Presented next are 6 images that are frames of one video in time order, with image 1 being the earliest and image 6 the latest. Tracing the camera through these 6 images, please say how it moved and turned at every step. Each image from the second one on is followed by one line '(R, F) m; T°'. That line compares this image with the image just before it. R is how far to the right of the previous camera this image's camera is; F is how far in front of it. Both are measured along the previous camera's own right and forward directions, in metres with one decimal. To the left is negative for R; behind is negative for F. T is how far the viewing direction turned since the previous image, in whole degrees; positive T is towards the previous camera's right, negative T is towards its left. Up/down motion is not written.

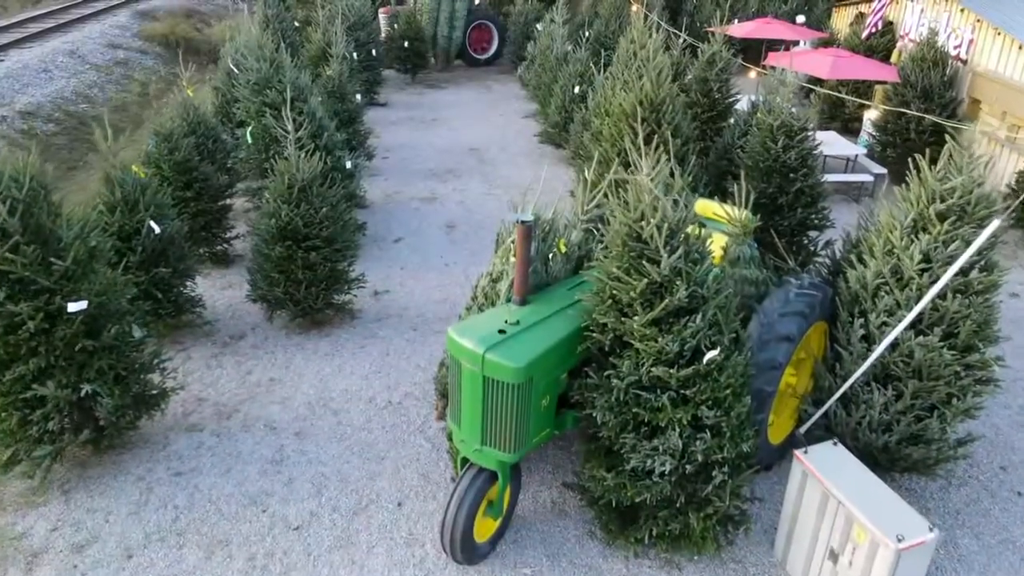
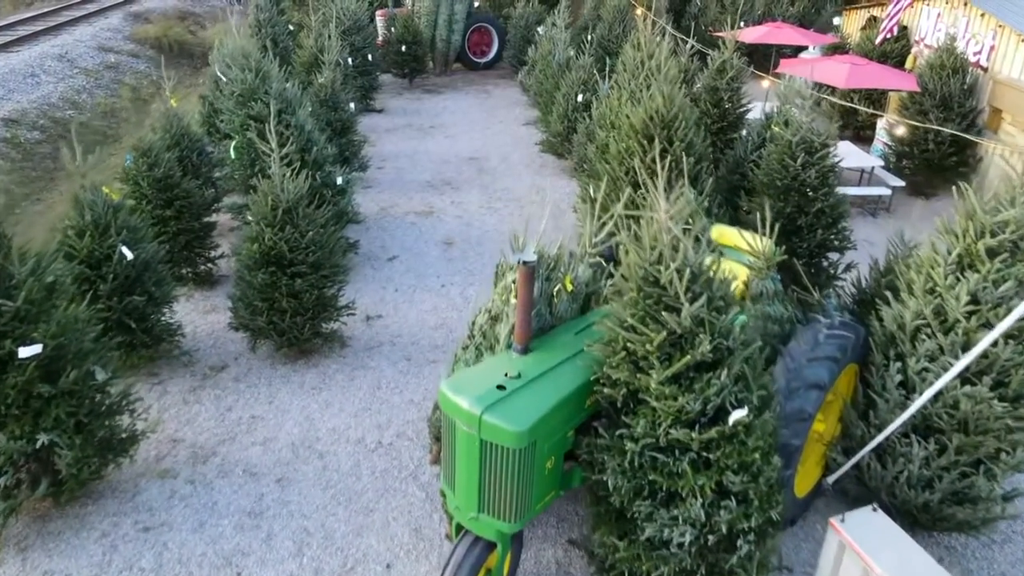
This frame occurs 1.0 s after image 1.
(0.0, +0.4) m; 0°
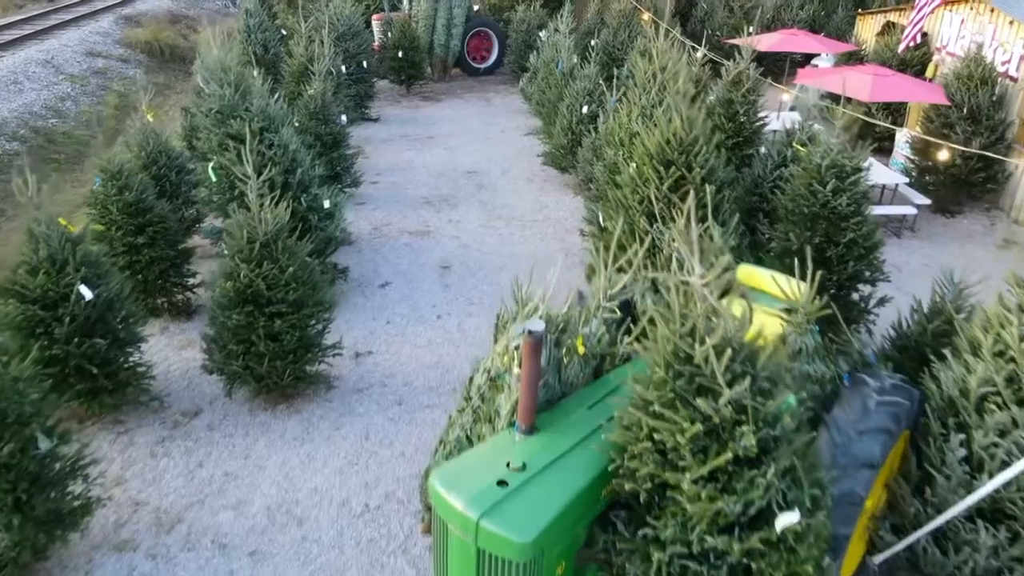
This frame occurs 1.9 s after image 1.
(0.0, +0.6) m; 0°
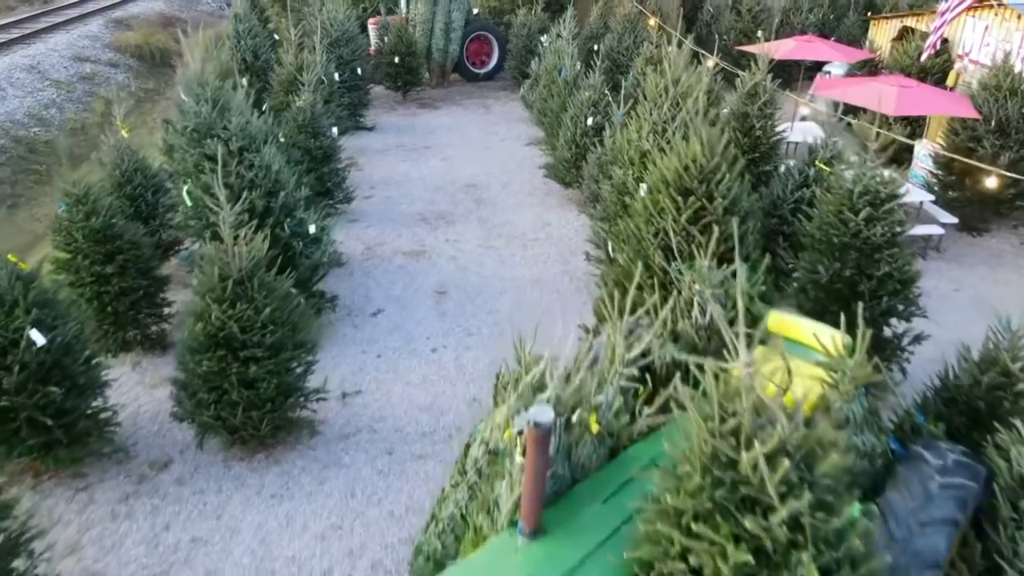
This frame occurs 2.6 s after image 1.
(0.0, +0.5) m; 0°
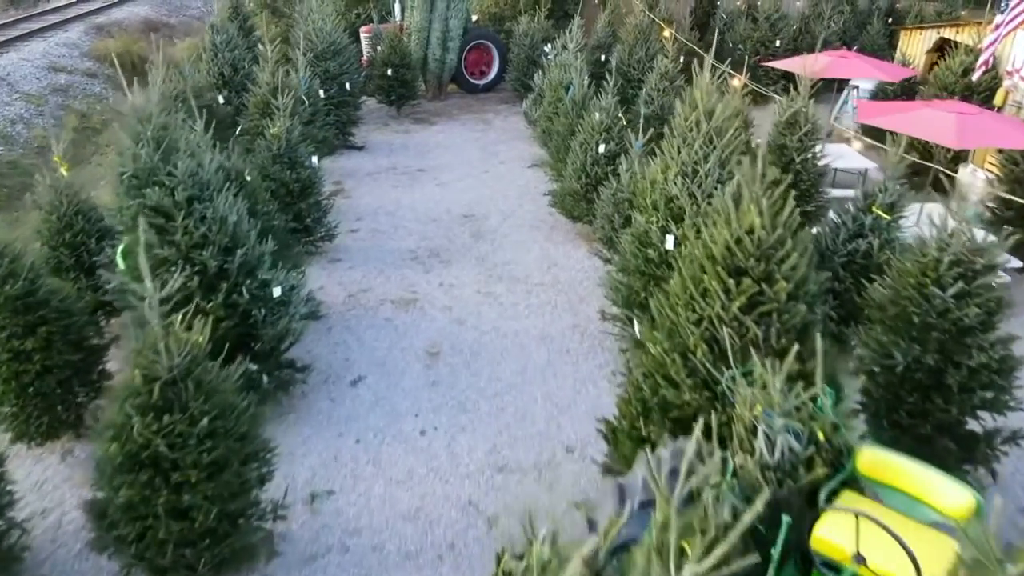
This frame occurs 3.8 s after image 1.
(0.0, +1.0) m; 0°
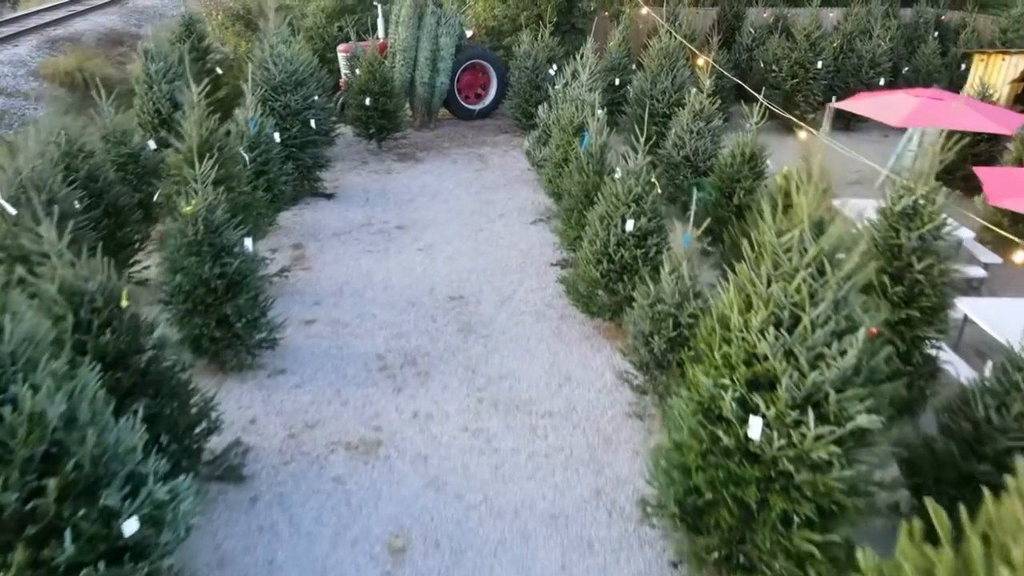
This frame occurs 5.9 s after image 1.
(0.0, +2.0) m; 0°
